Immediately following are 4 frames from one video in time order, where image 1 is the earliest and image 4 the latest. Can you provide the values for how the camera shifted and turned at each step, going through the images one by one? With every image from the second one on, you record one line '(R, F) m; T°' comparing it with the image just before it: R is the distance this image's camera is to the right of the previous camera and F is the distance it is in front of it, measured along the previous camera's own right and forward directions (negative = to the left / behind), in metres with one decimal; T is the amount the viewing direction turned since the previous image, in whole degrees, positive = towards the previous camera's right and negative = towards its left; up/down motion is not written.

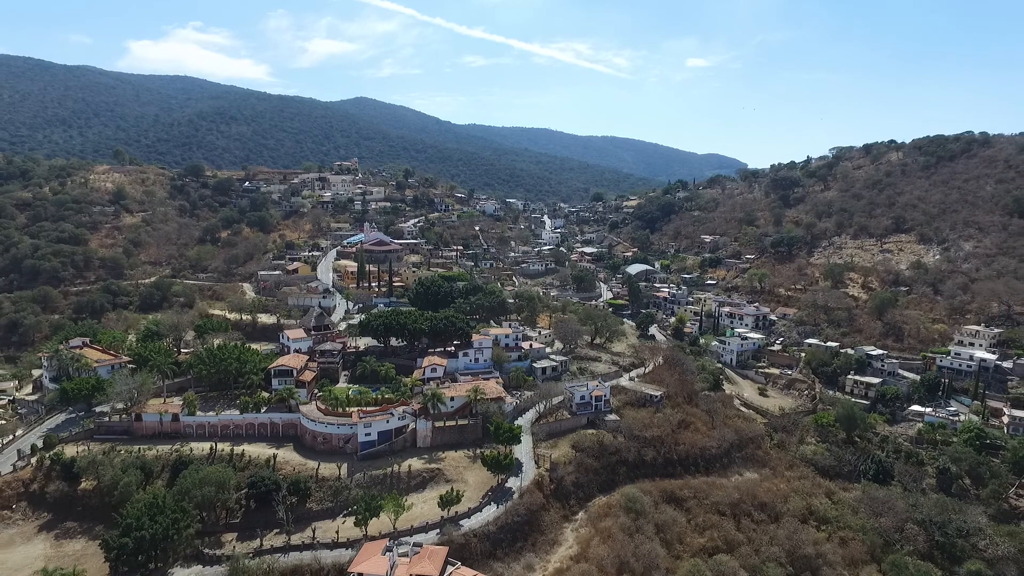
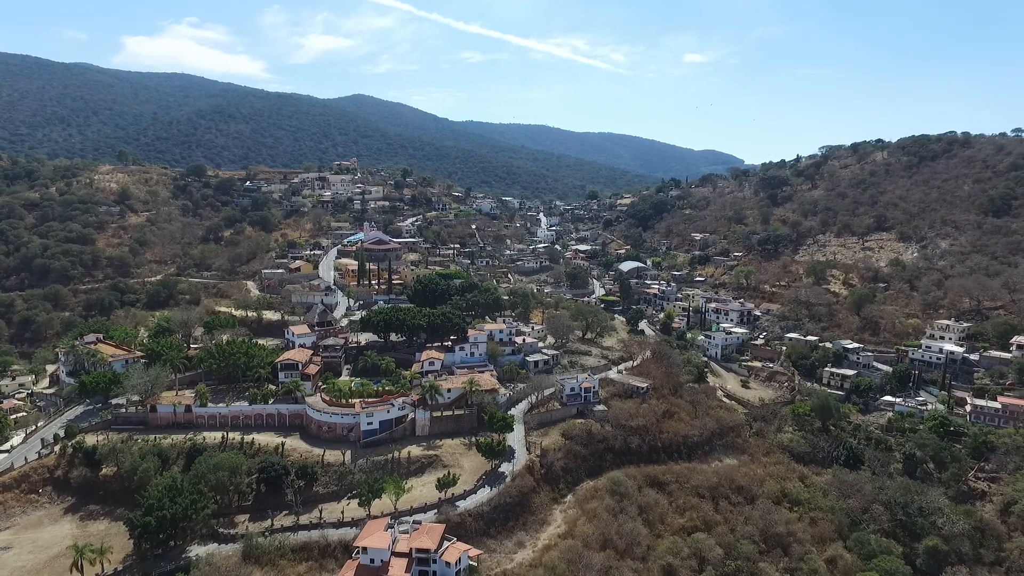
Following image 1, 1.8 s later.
(+0.3, -2.1) m; 0°
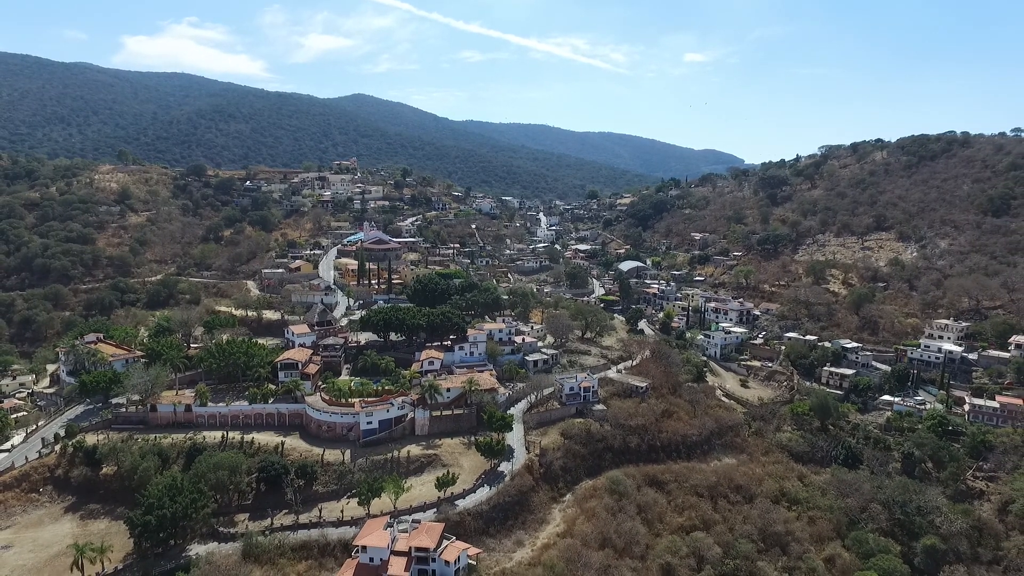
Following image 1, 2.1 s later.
(+0.1, -0.1) m; 0°
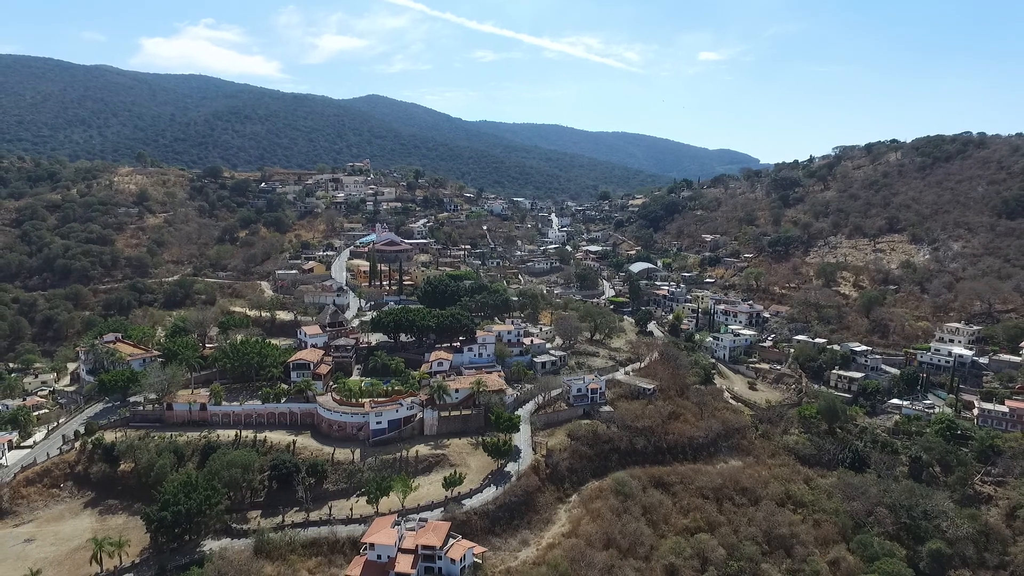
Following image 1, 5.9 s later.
(+0.3, -0.5) m; -1°
